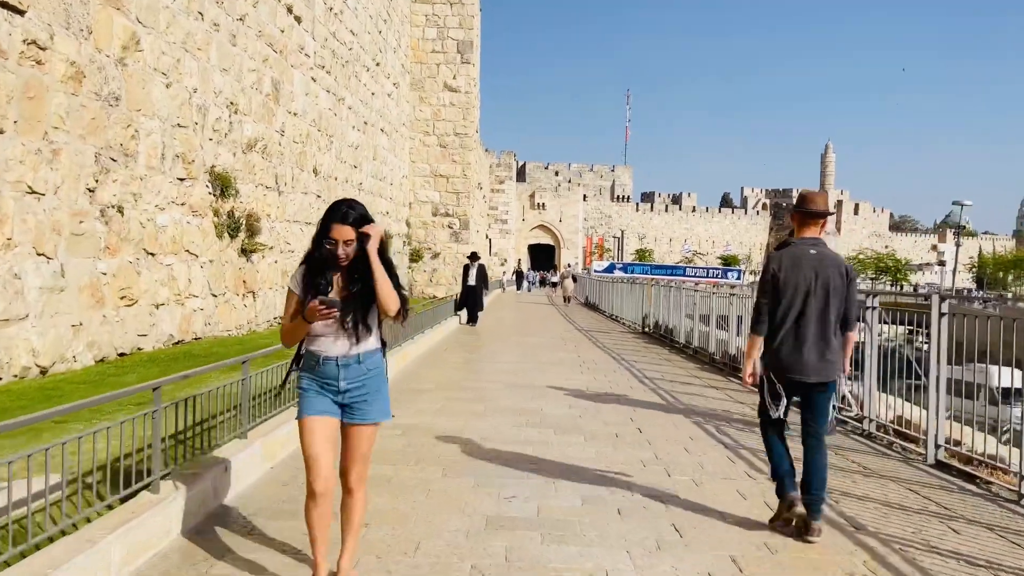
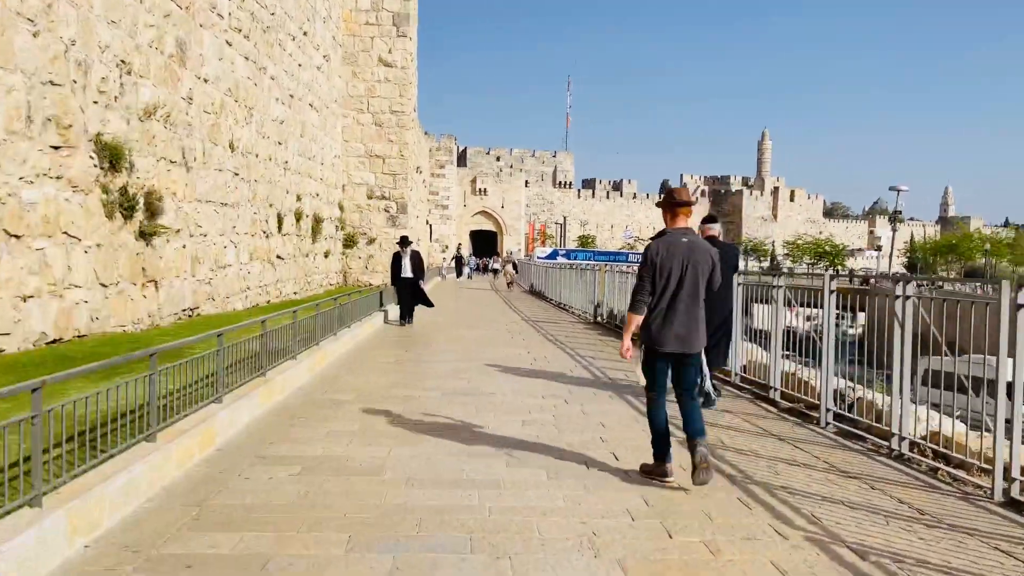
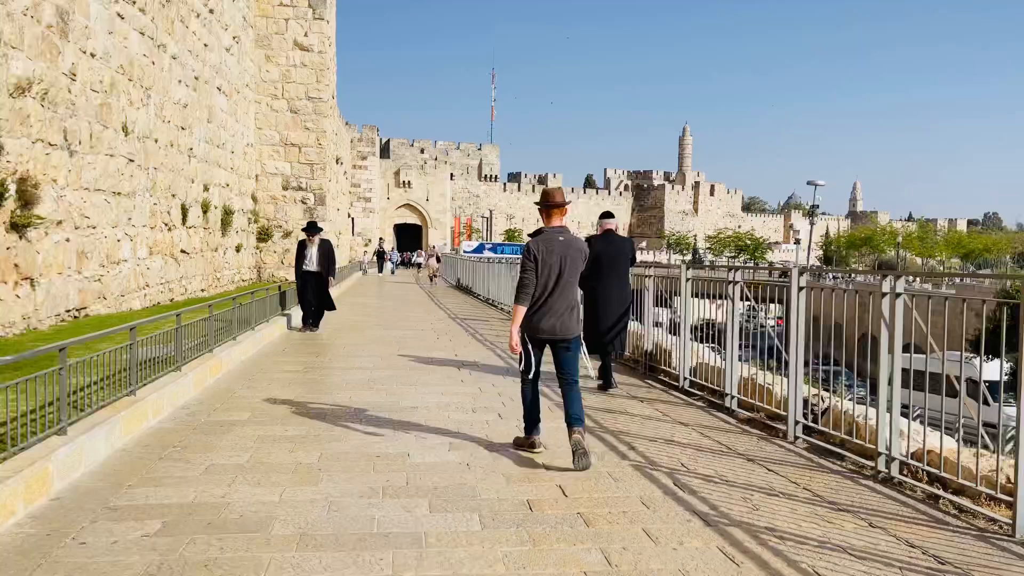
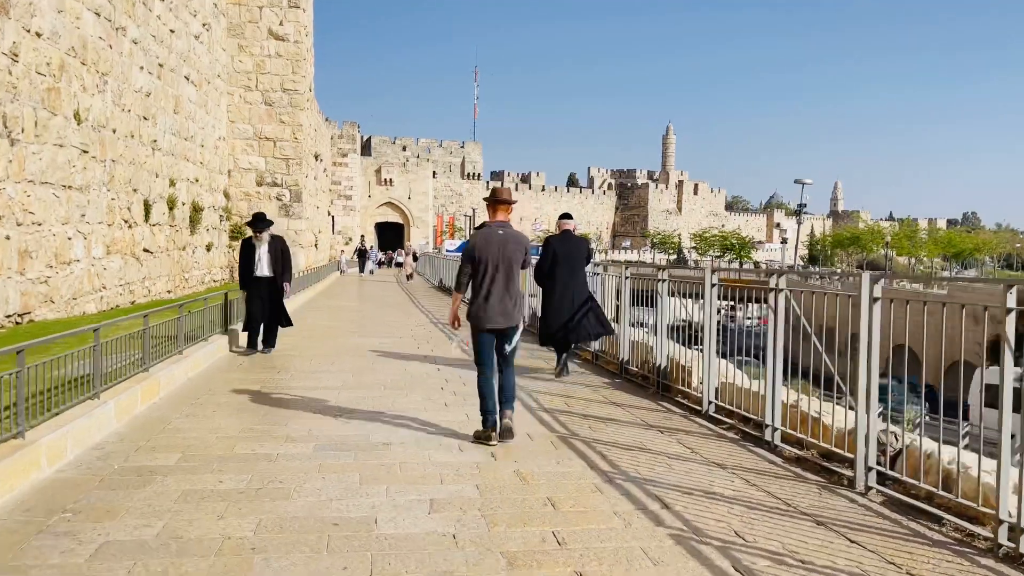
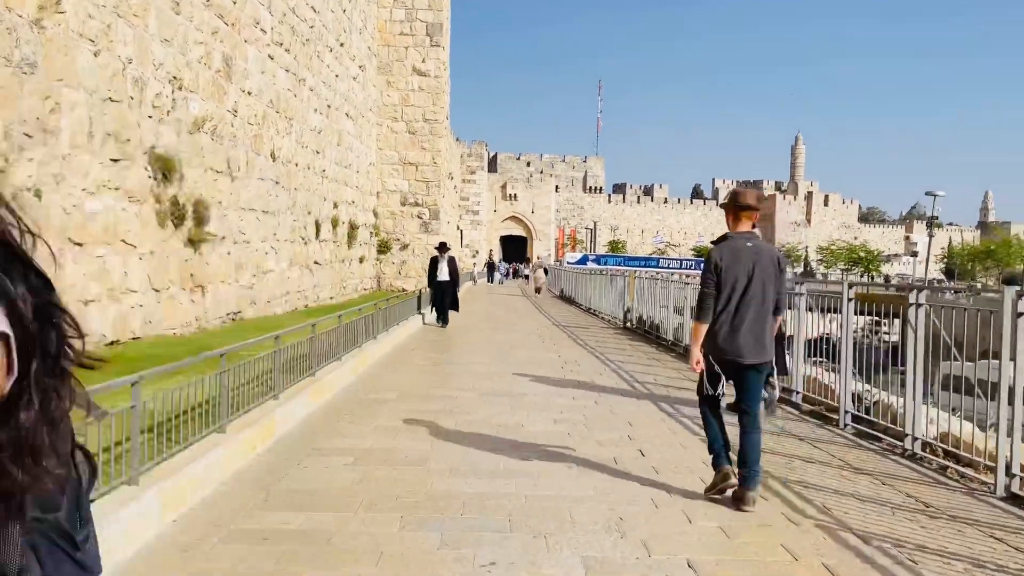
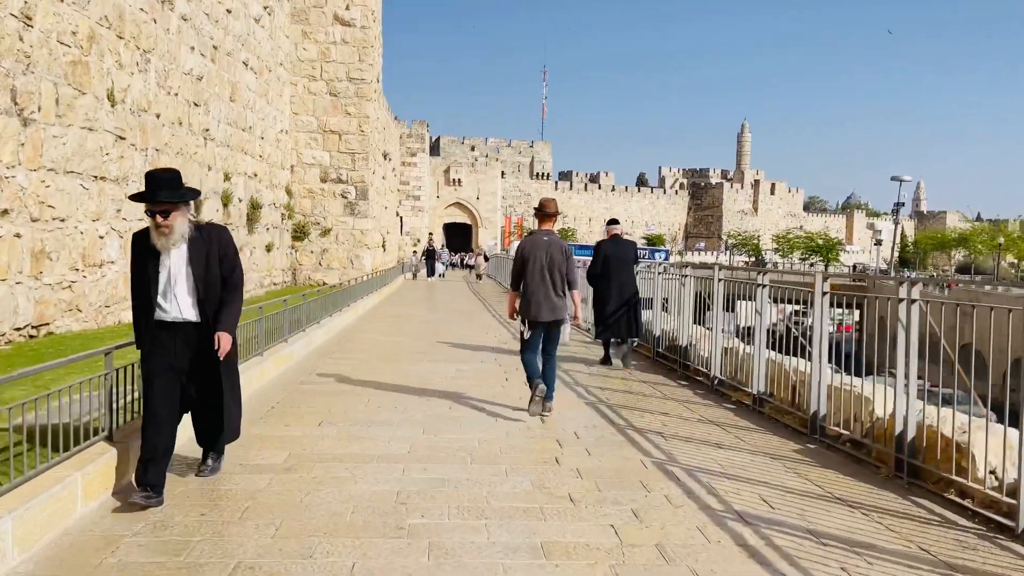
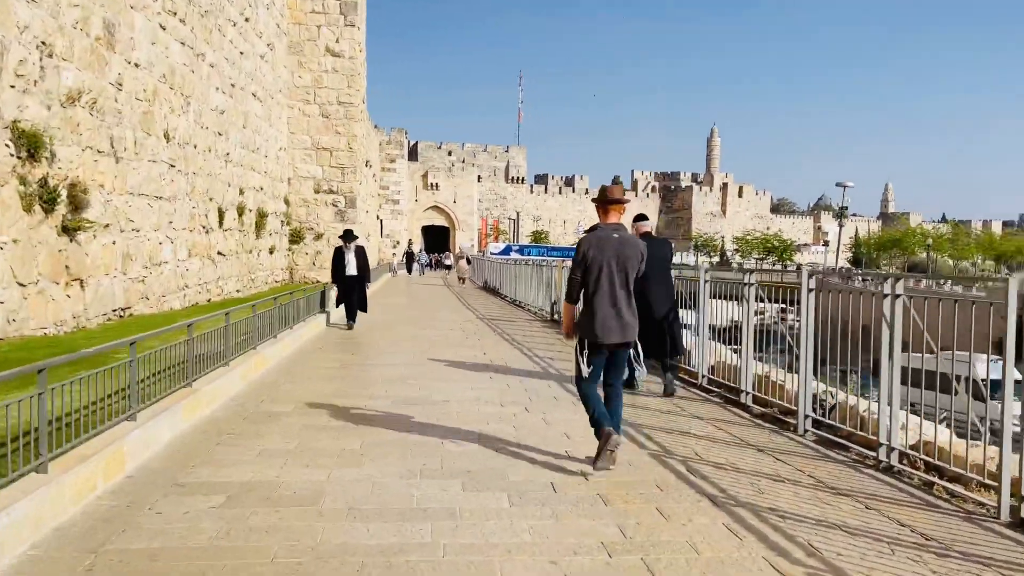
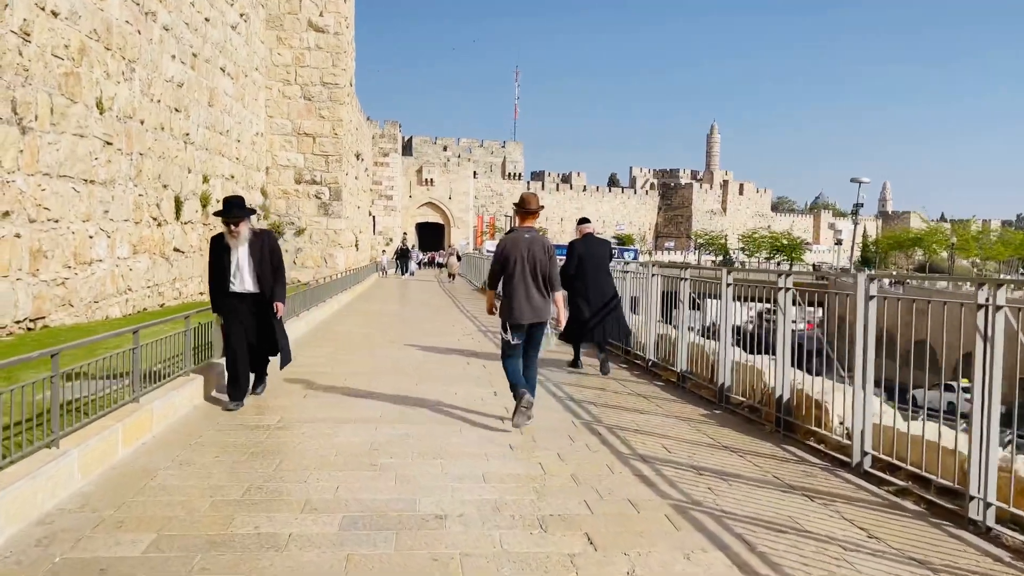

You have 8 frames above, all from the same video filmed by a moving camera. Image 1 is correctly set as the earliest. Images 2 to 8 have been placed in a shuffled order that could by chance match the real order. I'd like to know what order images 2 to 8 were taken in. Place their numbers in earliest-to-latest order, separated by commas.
5, 2, 7, 3, 4, 8, 6
